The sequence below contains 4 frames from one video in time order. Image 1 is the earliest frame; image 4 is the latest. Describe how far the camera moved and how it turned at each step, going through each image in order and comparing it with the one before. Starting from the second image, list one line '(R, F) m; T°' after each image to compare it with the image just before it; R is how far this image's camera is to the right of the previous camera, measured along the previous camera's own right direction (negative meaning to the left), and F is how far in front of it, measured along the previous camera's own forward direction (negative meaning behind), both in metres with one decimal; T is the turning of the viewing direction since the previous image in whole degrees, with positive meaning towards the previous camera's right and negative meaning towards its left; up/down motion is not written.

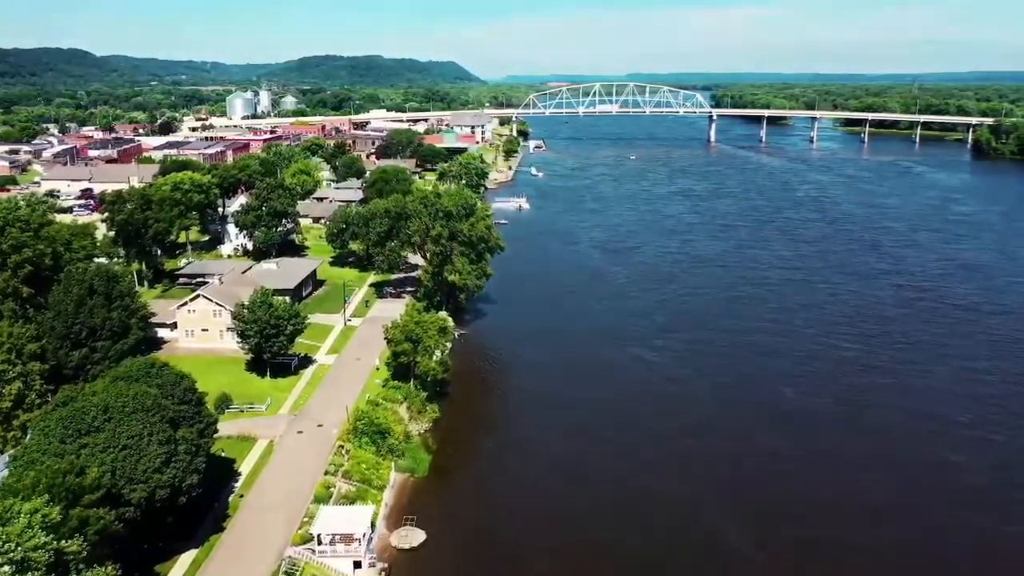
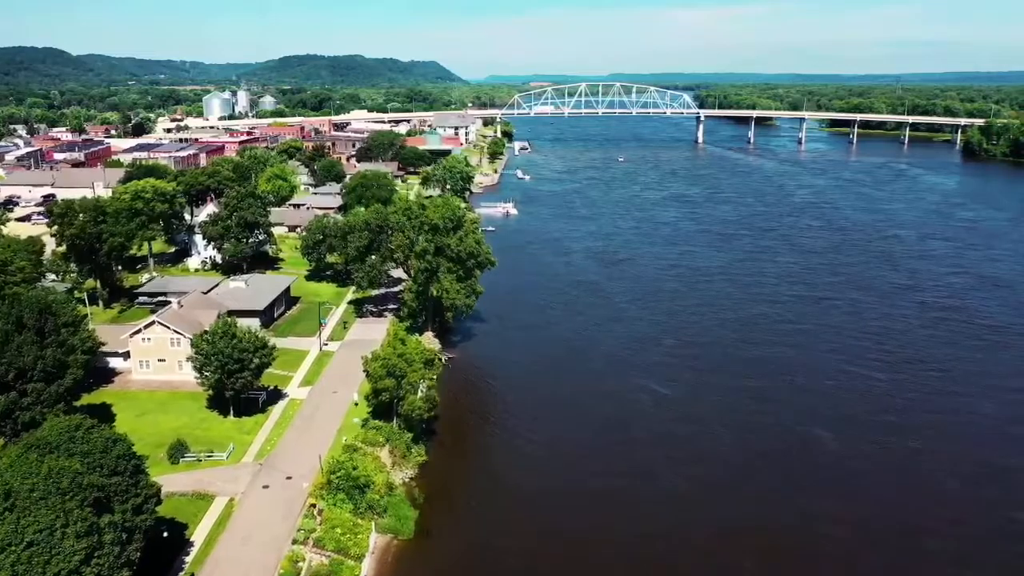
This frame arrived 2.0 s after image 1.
(-0.3, +2.6) m; +1°
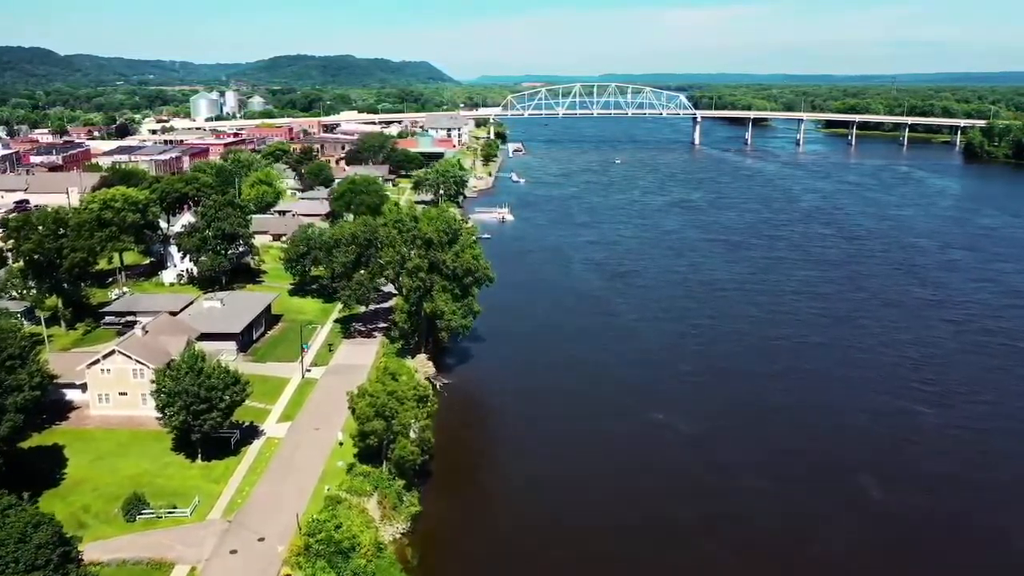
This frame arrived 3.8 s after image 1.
(-0.3, +2.3) m; +1°
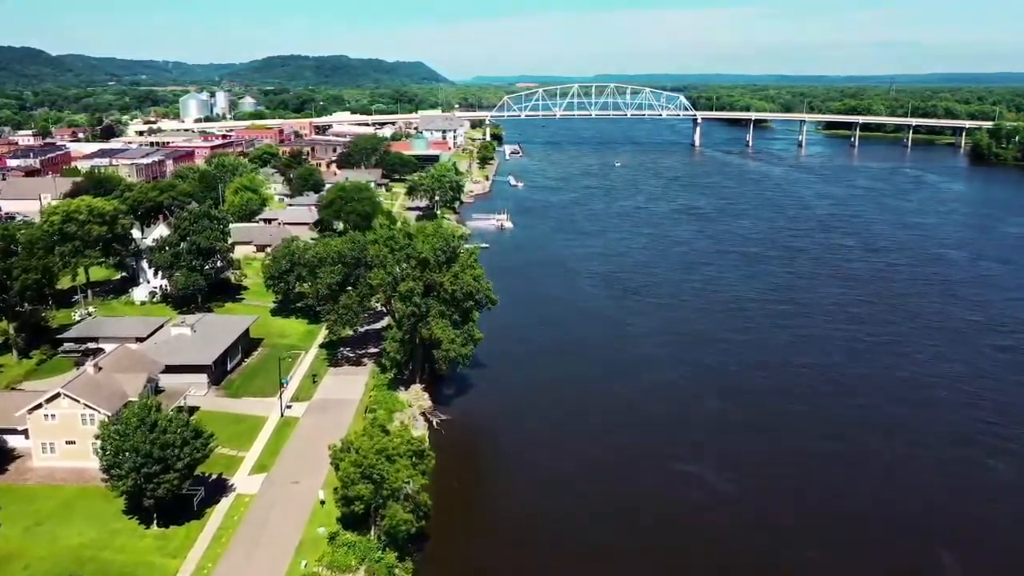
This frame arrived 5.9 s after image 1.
(-0.3, +2.7) m; 0°
